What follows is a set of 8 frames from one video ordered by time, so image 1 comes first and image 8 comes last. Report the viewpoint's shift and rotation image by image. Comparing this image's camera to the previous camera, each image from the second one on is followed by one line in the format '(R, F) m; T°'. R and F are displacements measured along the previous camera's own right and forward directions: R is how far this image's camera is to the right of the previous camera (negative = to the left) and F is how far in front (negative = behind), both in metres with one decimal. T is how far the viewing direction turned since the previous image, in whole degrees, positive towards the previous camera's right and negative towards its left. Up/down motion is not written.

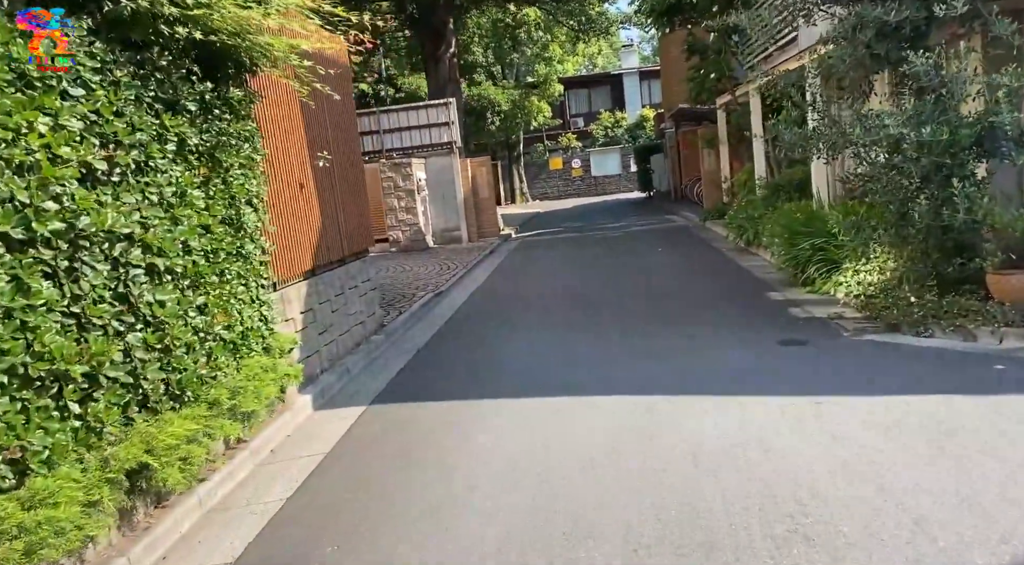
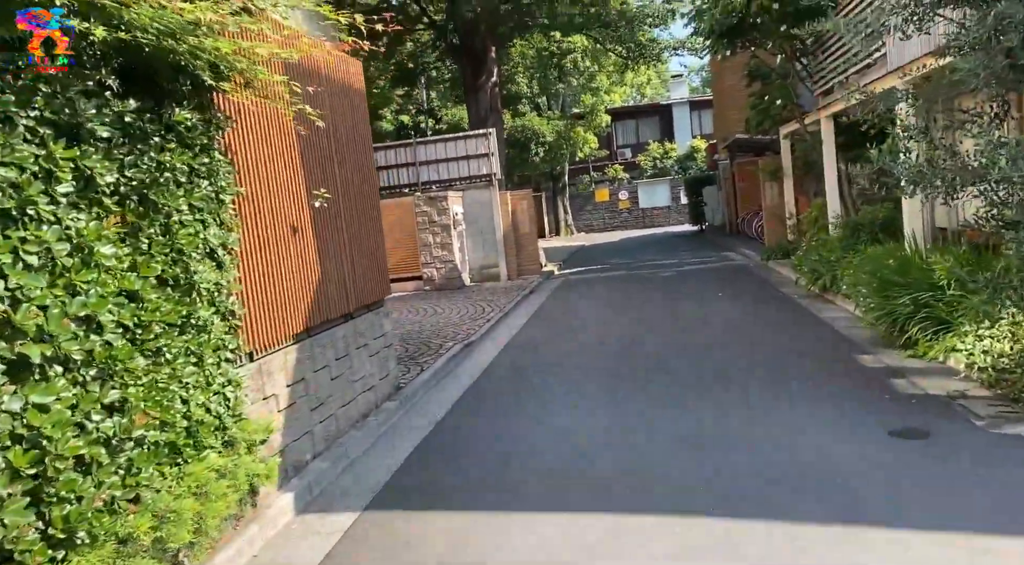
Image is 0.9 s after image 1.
(+0.1, +1.5) m; -3°
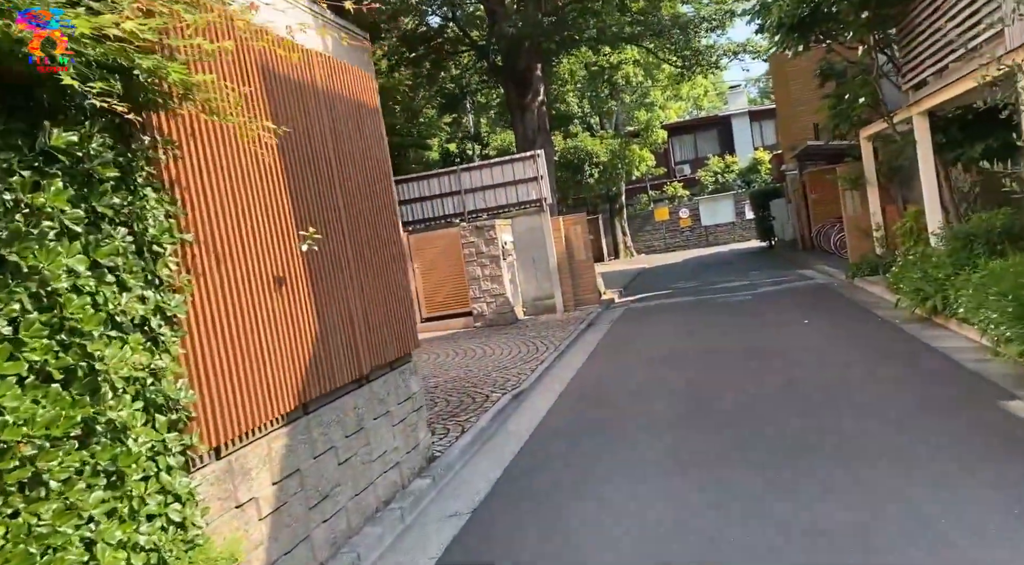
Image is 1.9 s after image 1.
(+0.1, +1.4) m; -4°
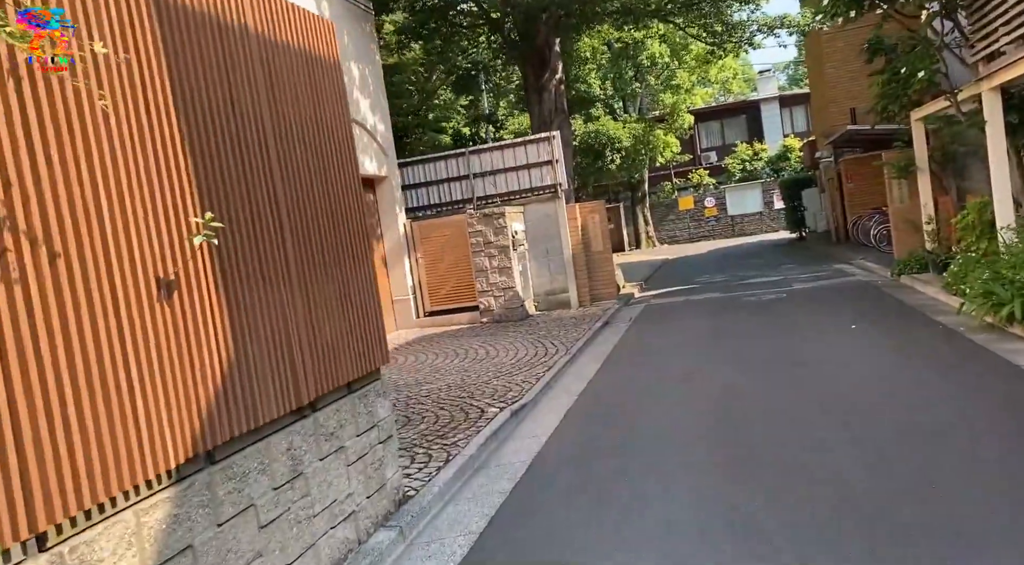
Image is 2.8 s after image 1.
(+0.2, +1.4) m; -1°
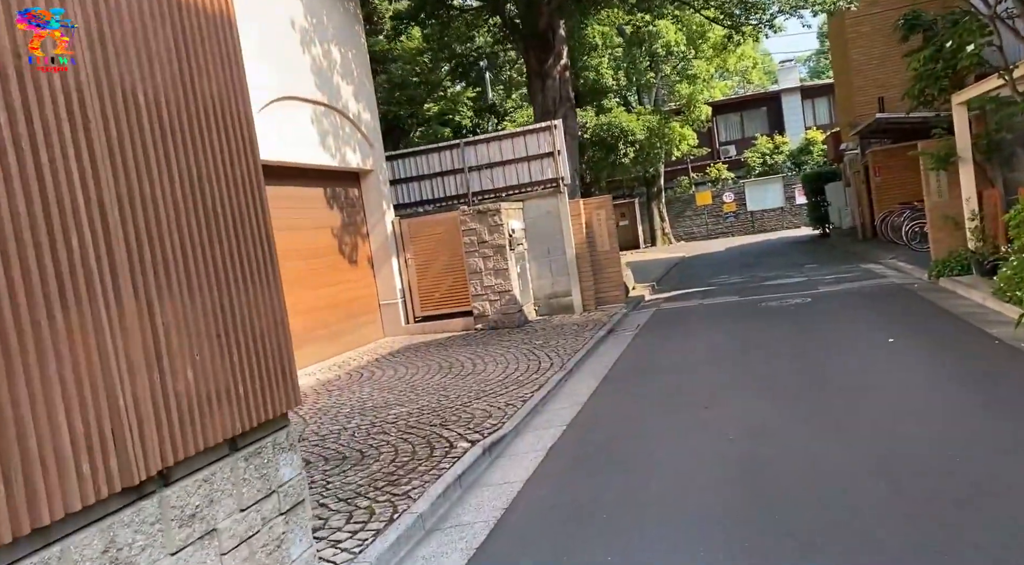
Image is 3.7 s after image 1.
(+0.4, +1.4) m; -1°
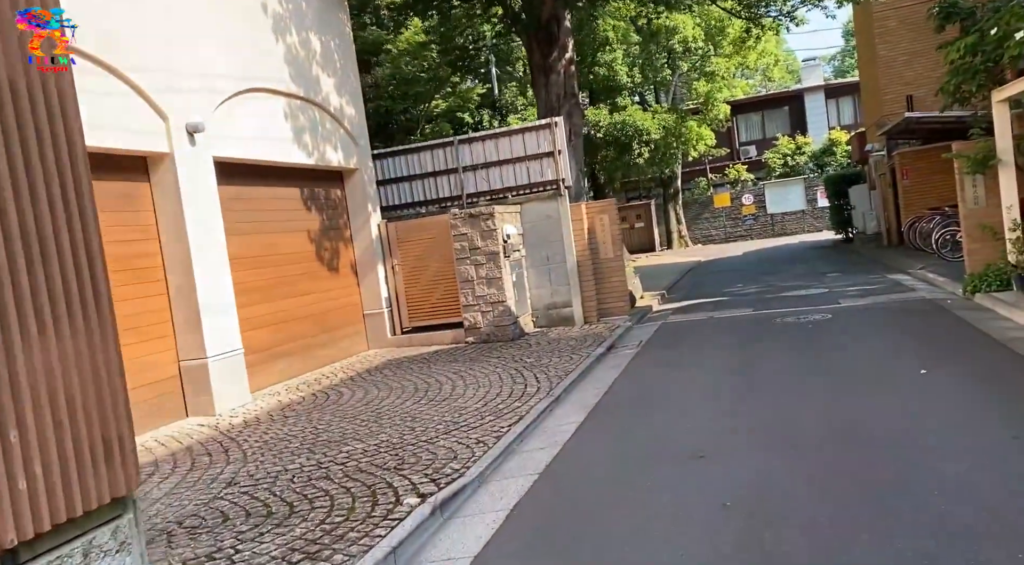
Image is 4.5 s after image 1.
(+0.4, +1.2) m; -1°
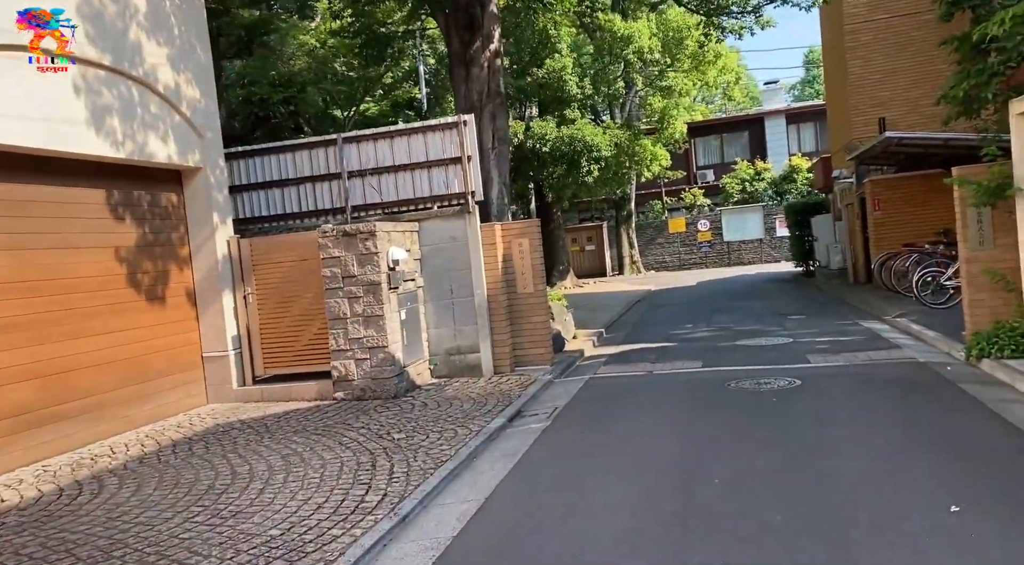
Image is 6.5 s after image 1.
(+0.9, +3.1) m; +3°
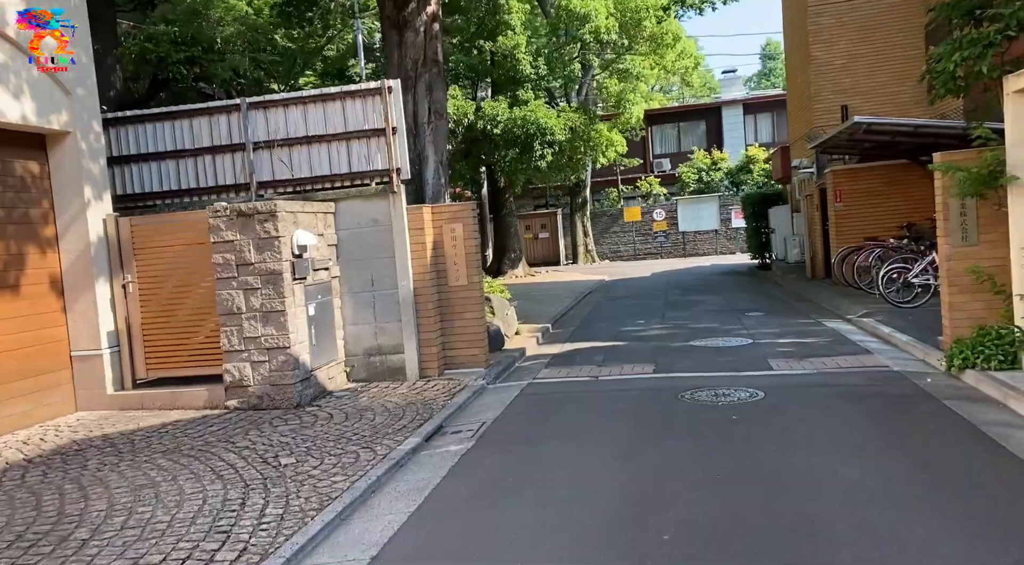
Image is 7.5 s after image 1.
(+0.3, +1.5) m; +3°
